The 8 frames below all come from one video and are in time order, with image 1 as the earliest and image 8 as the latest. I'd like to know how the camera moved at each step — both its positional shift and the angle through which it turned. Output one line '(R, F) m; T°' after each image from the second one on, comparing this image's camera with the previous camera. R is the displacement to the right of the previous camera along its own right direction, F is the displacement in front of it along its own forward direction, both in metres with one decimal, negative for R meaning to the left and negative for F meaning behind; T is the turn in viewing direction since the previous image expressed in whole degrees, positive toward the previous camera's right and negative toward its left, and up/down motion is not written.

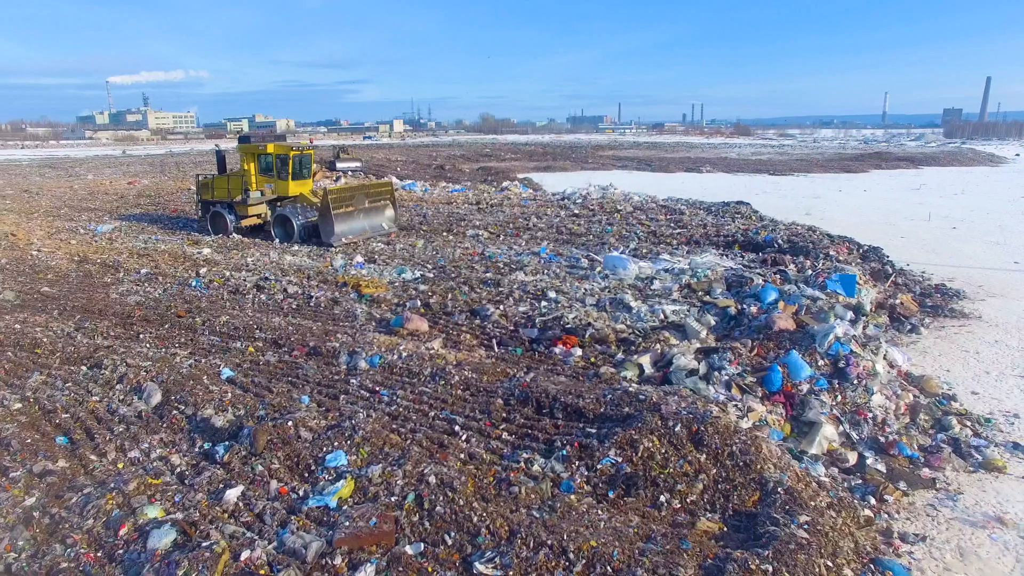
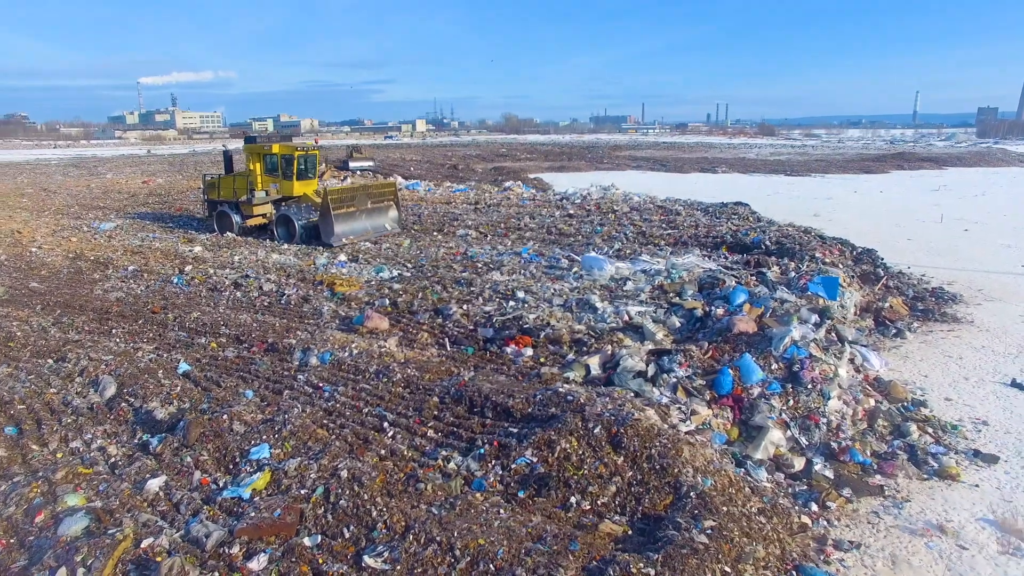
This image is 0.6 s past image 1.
(+0.7, 0.0) m; -2°
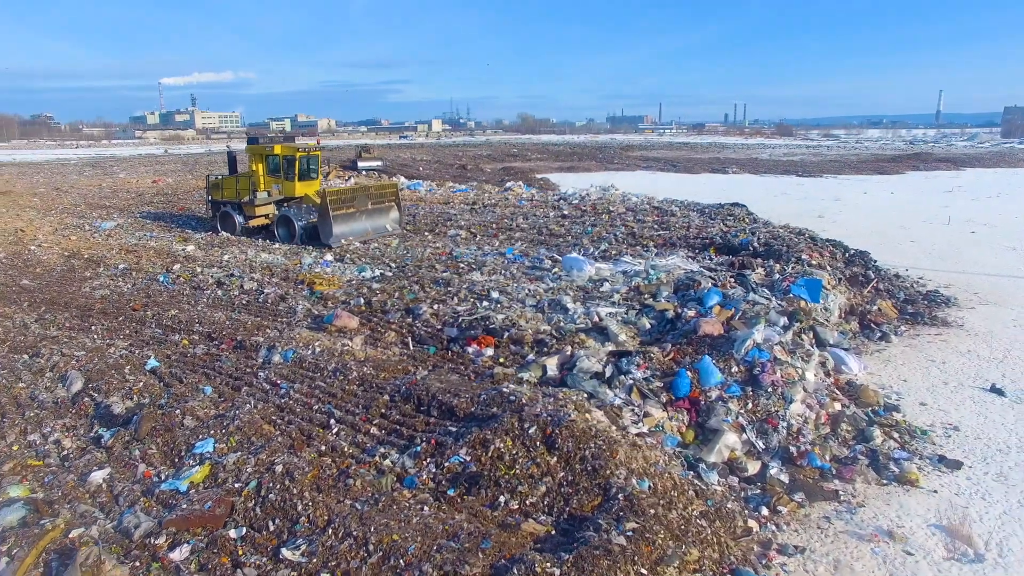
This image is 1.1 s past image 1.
(+0.5, 0.0) m; -1°
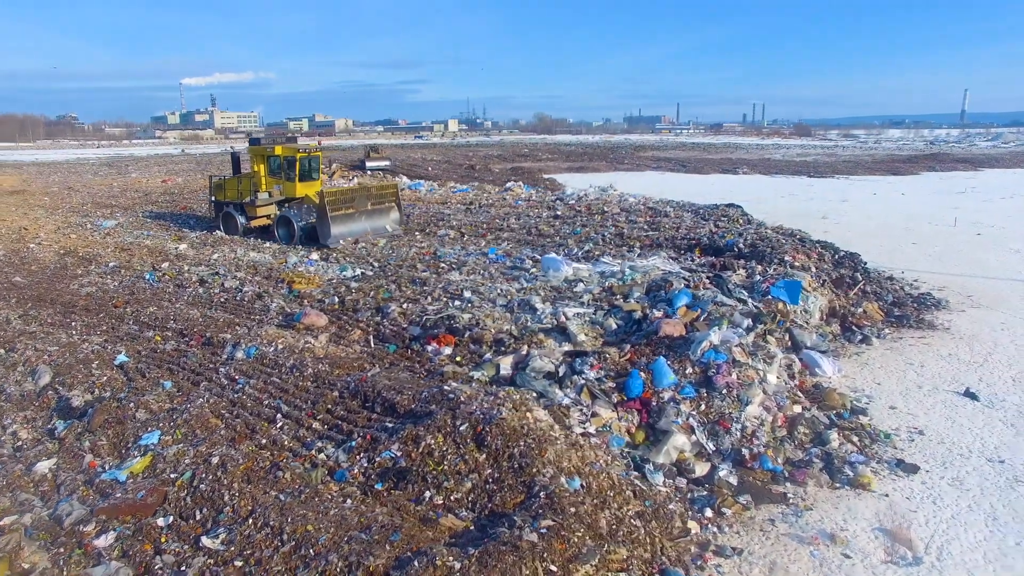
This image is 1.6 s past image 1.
(+0.5, -0.1) m; -1°
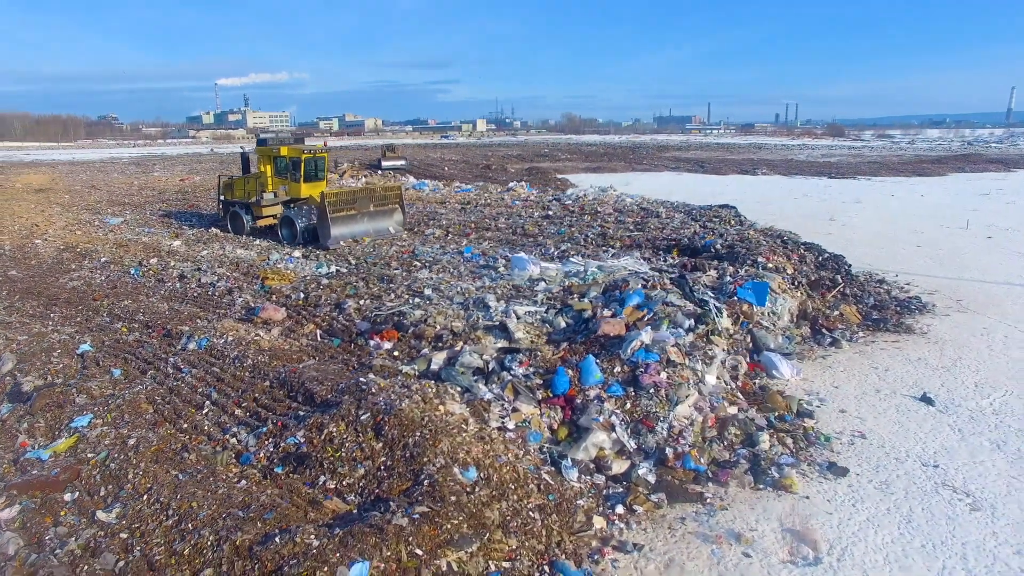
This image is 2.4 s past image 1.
(+0.9, -0.1) m; -3°
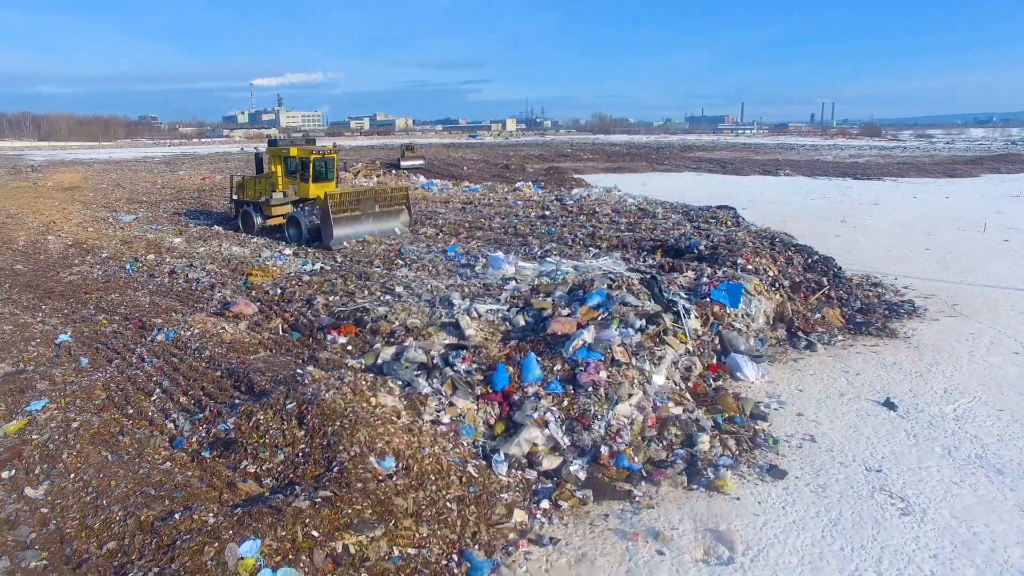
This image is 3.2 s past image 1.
(+0.8, -0.1) m; -3°
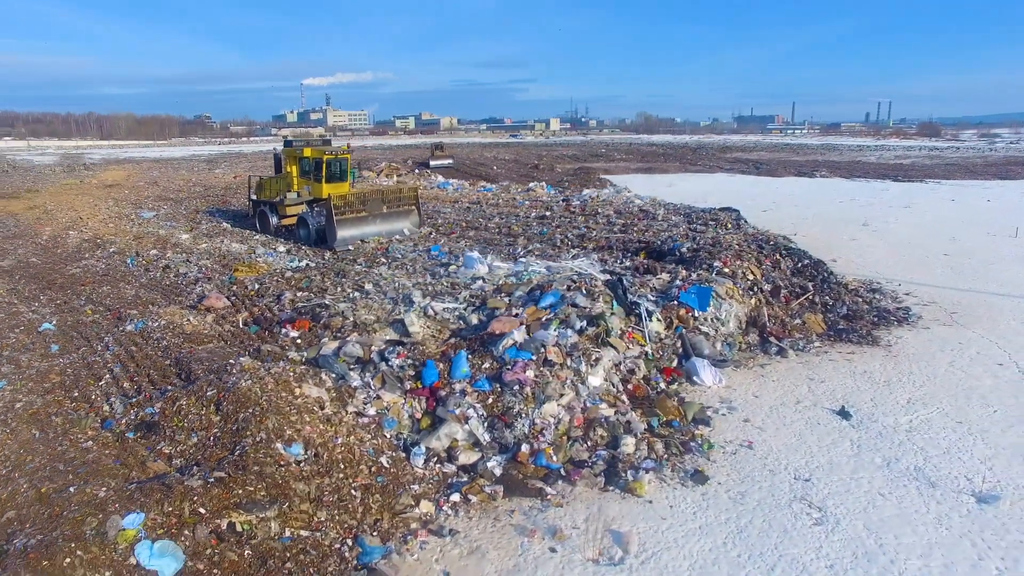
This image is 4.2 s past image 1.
(+1.0, -0.1) m; -4°
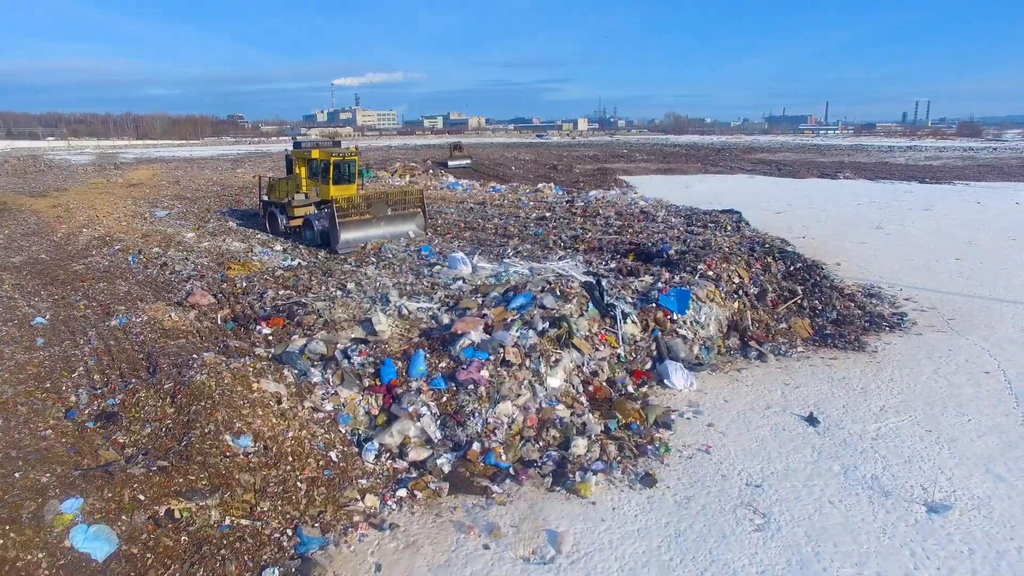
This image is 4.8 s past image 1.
(+0.7, -0.1) m; -2°
